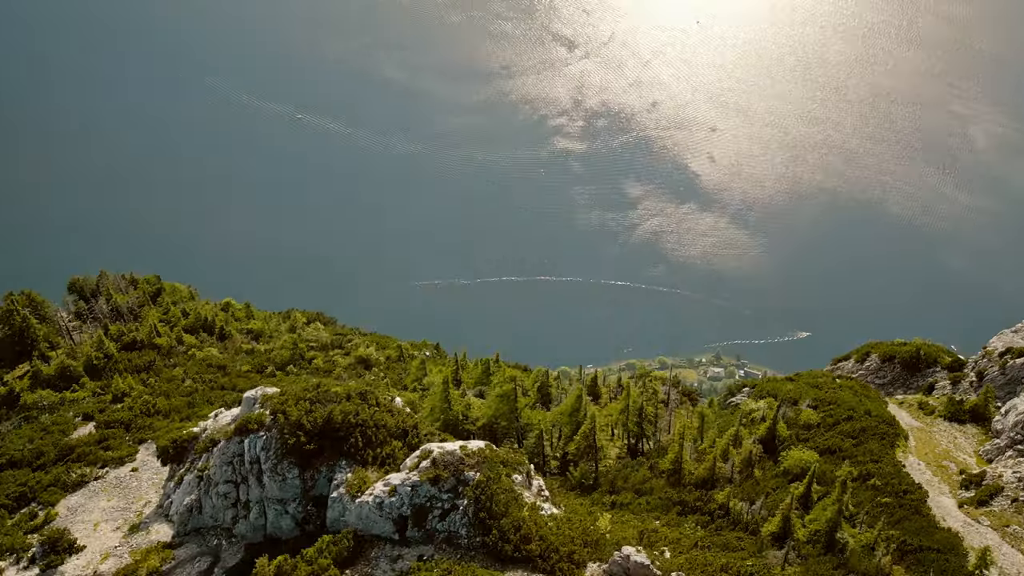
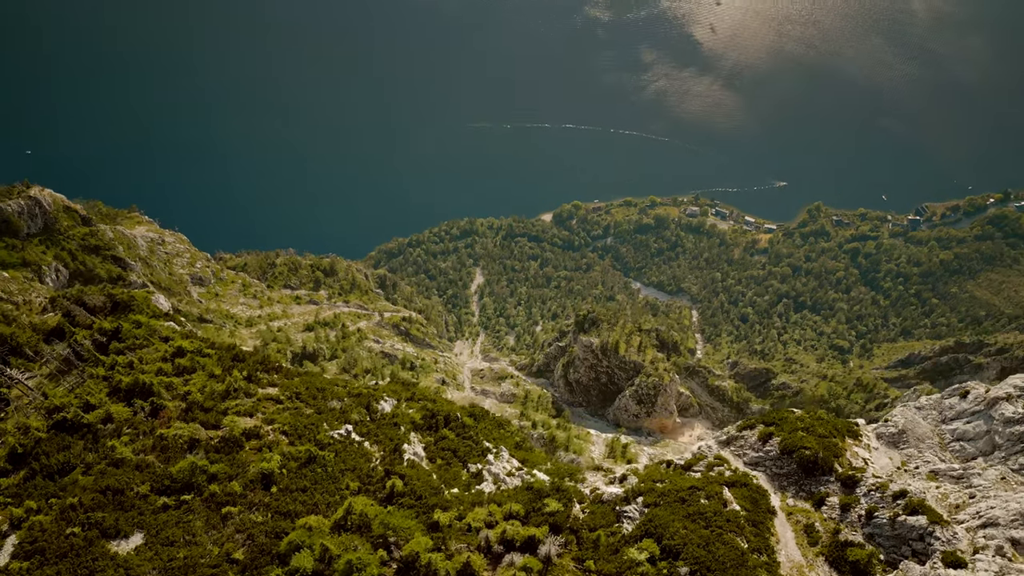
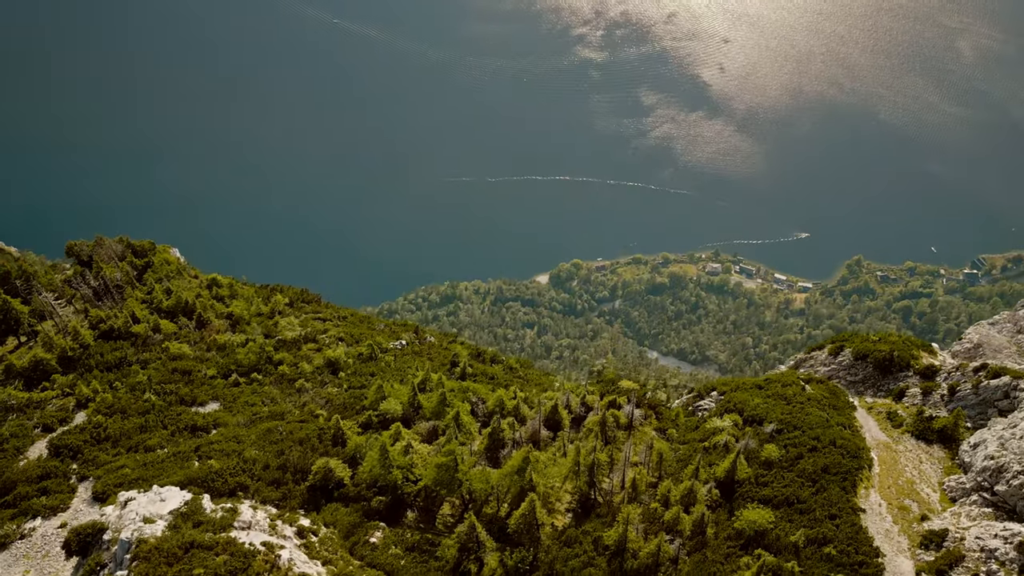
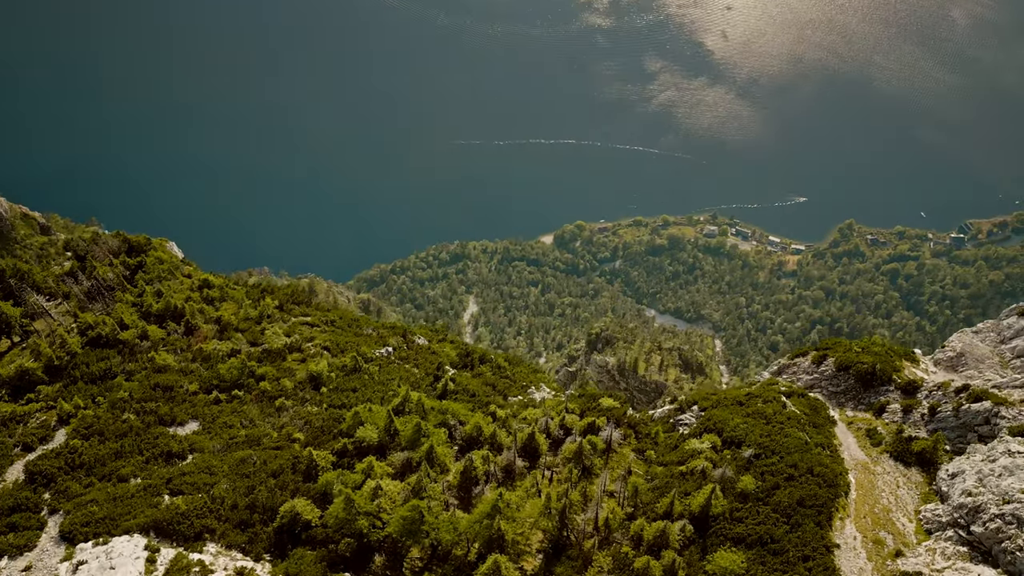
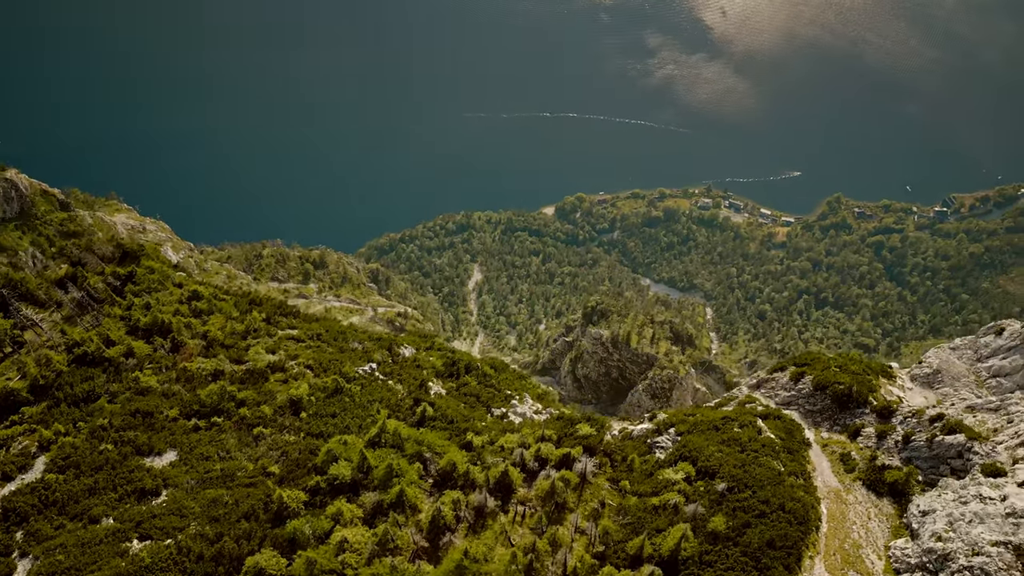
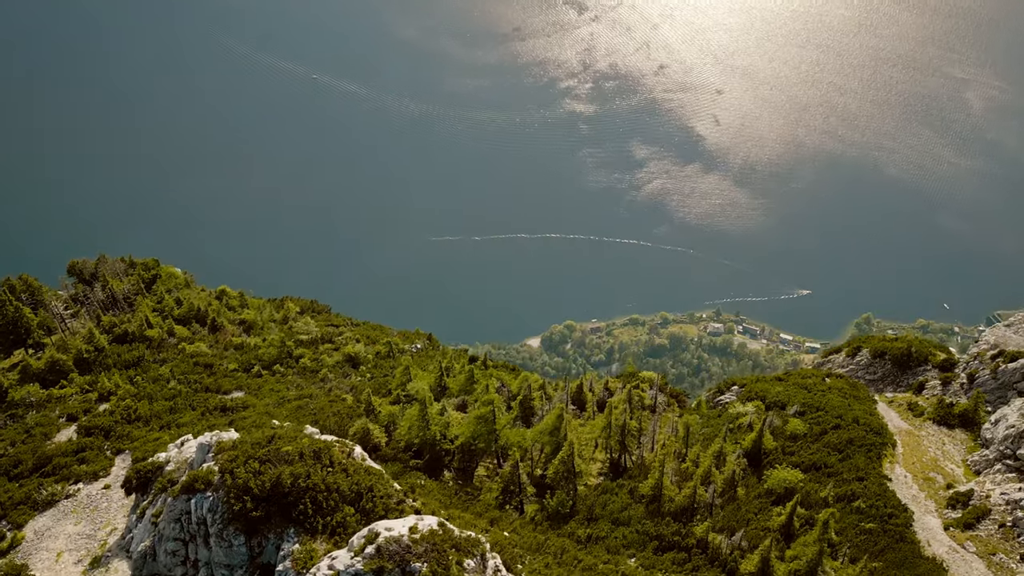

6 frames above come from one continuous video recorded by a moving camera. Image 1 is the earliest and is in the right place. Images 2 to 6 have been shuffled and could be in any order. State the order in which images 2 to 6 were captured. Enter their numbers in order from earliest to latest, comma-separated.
6, 3, 4, 5, 2
